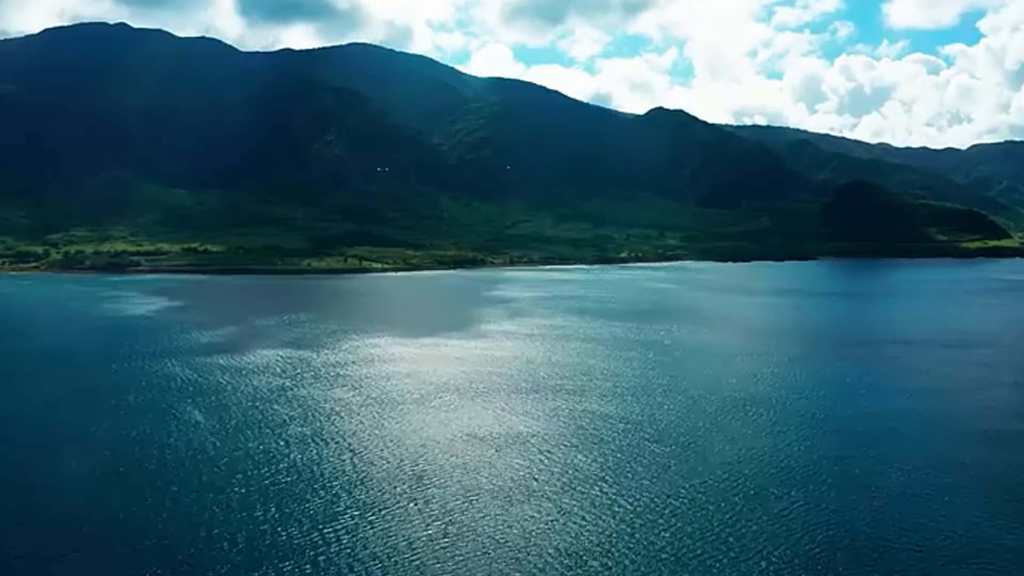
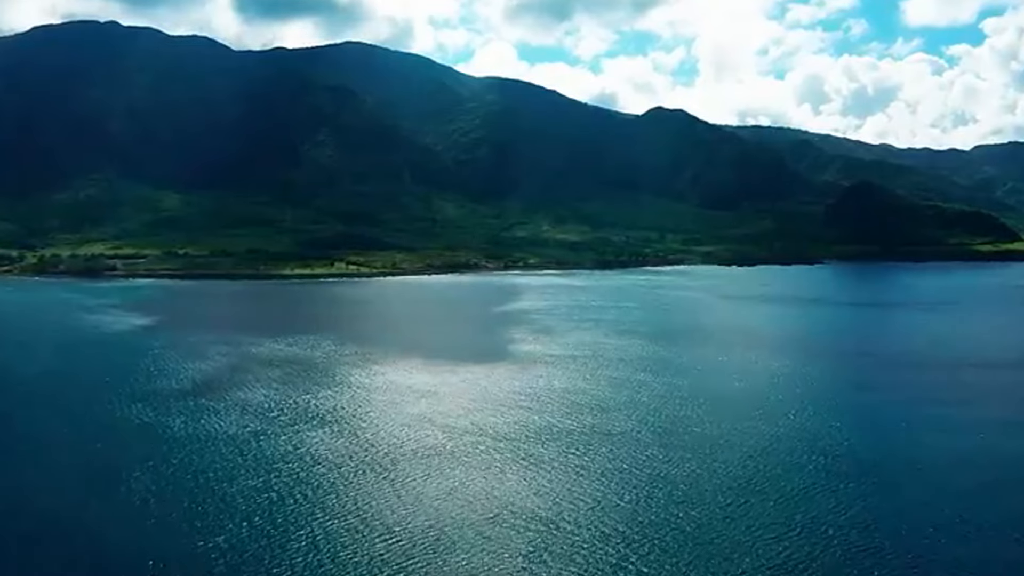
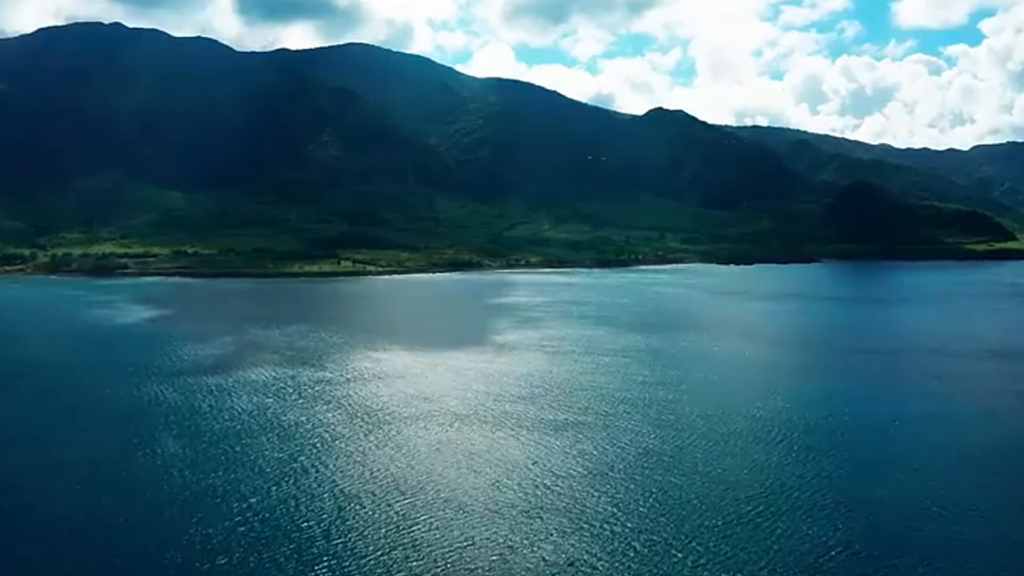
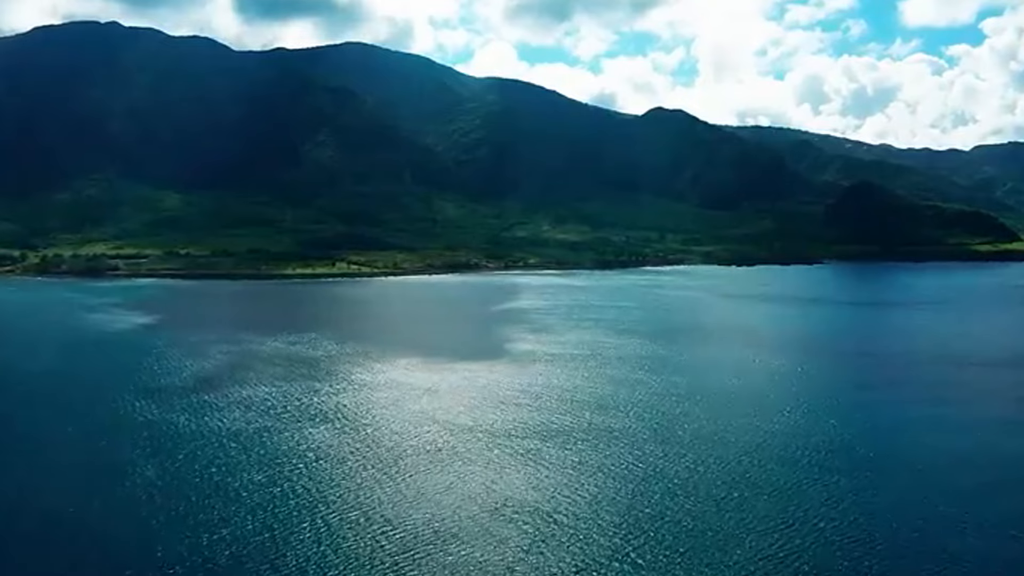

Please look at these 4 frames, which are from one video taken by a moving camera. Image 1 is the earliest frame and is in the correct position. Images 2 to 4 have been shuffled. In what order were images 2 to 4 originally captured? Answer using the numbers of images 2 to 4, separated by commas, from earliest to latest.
3, 4, 2
